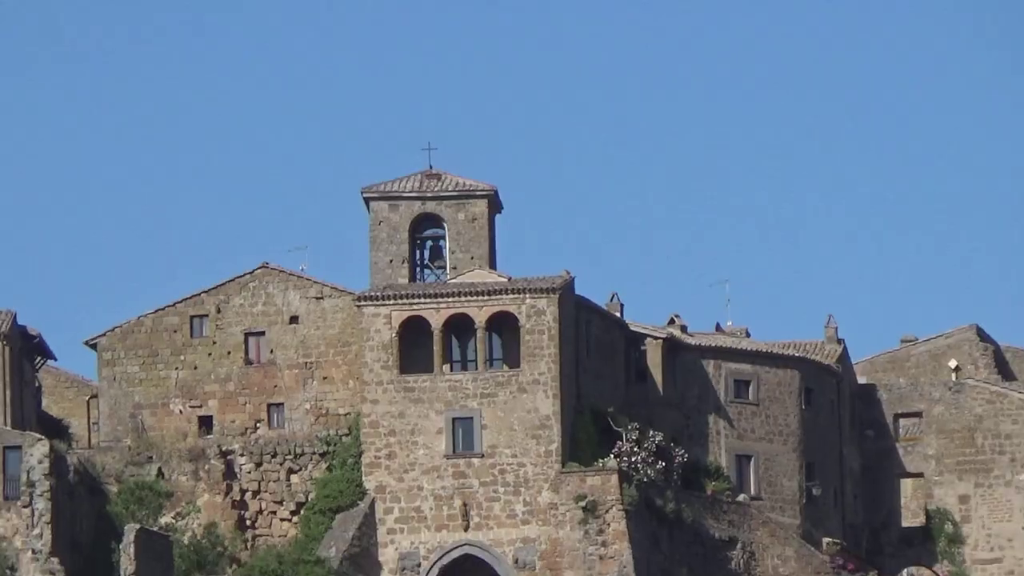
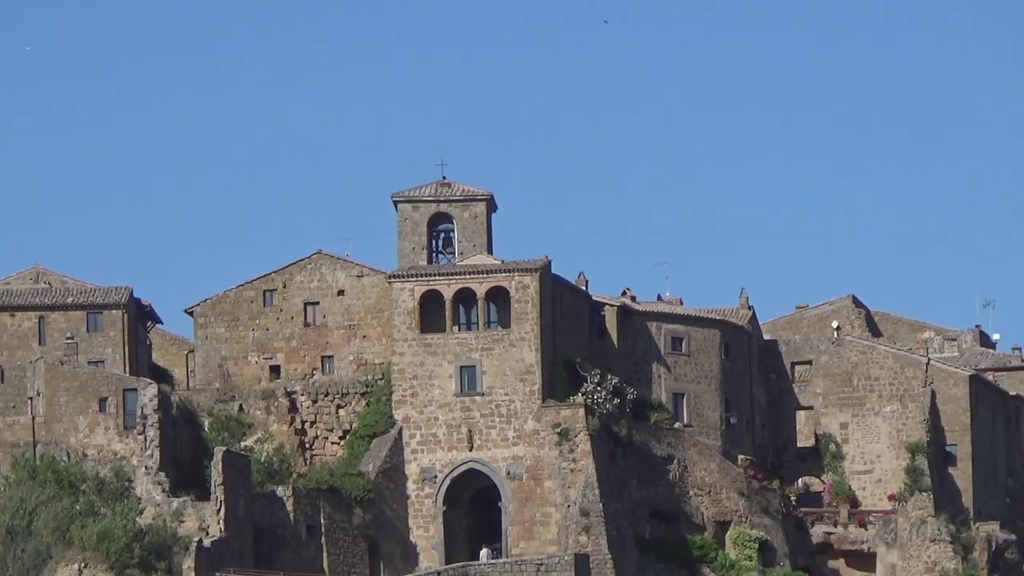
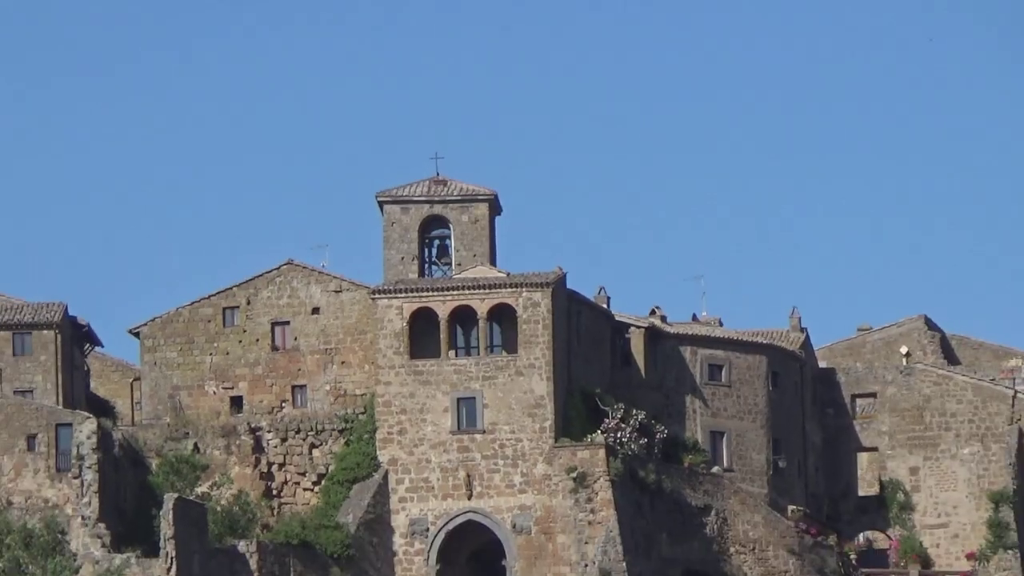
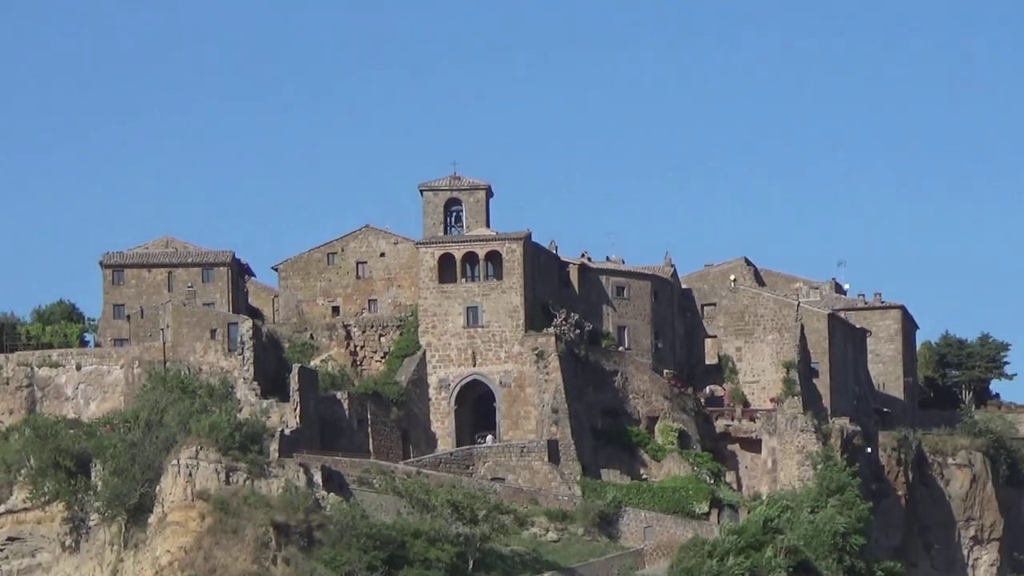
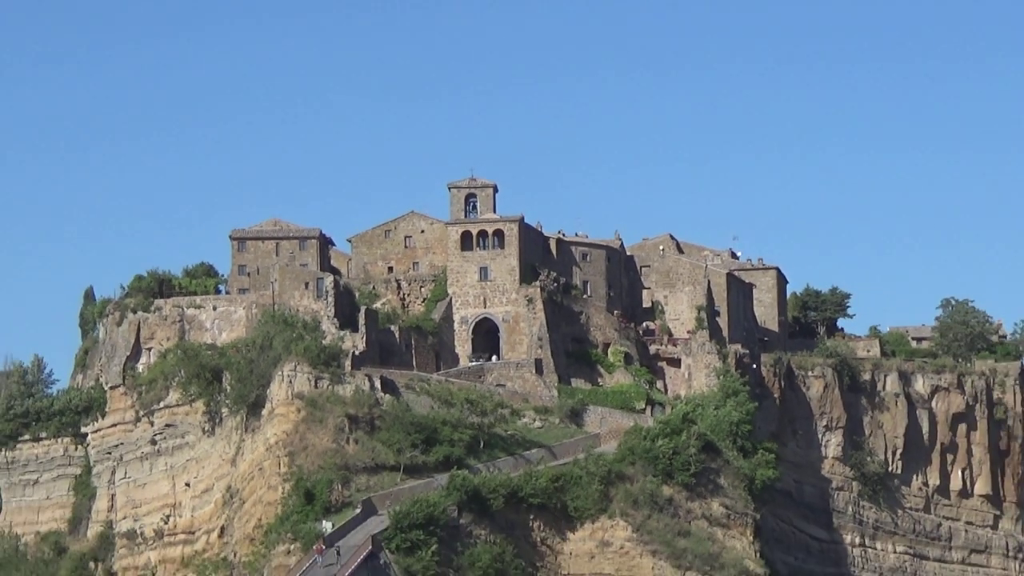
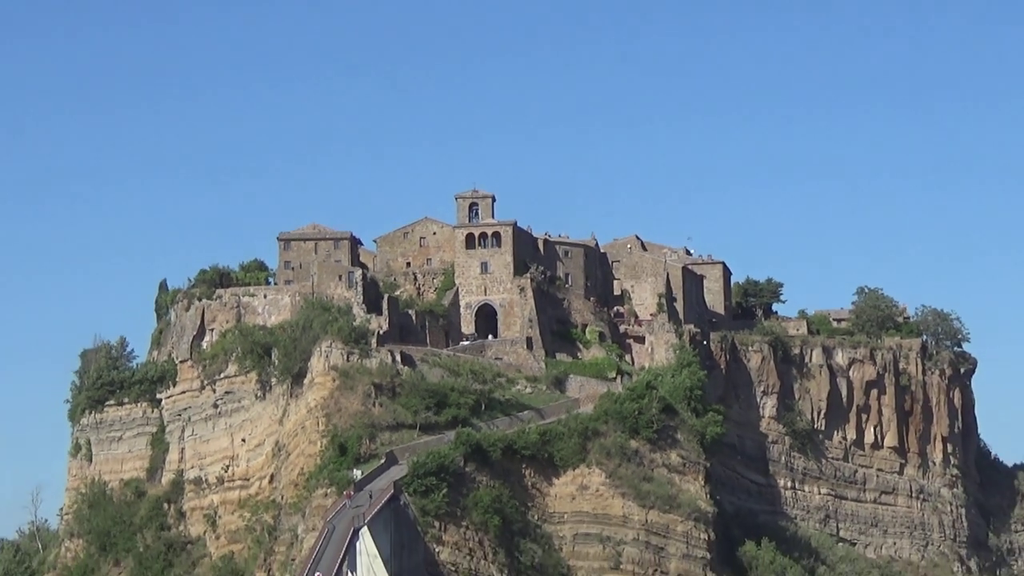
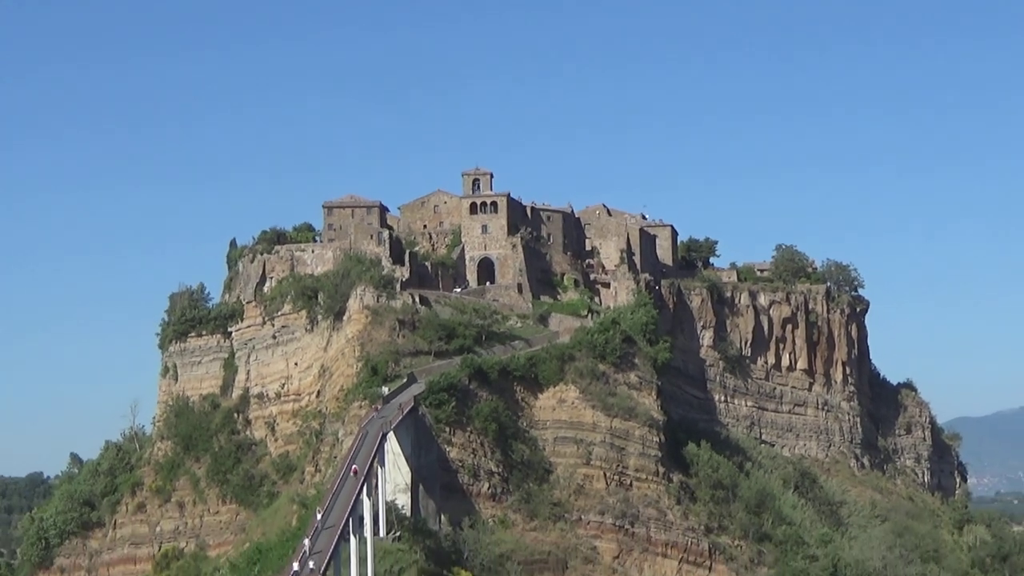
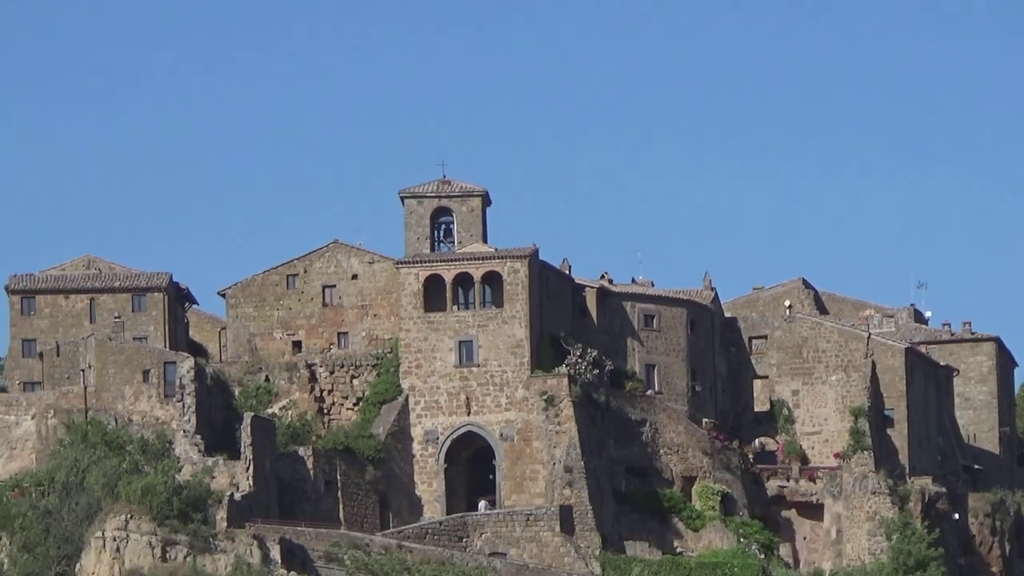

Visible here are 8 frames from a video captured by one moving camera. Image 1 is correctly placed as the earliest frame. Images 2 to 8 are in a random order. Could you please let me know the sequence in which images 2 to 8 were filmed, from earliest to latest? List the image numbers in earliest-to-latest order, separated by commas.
3, 2, 8, 4, 5, 6, 7
